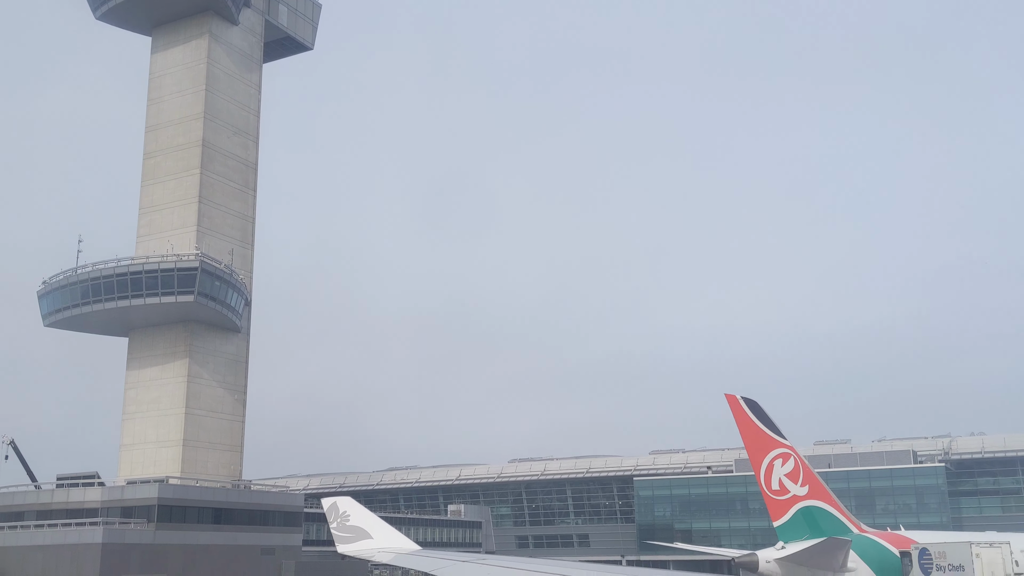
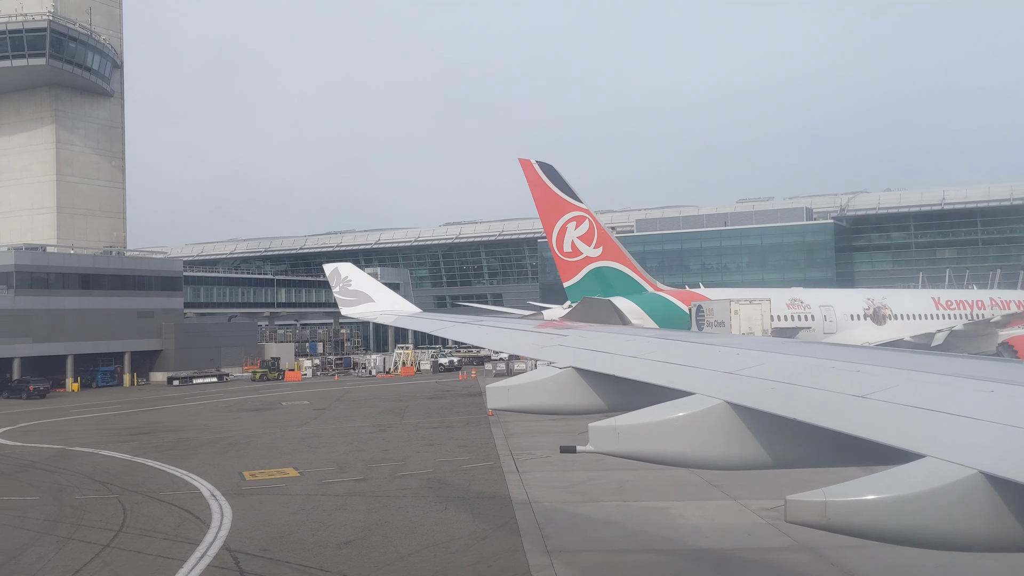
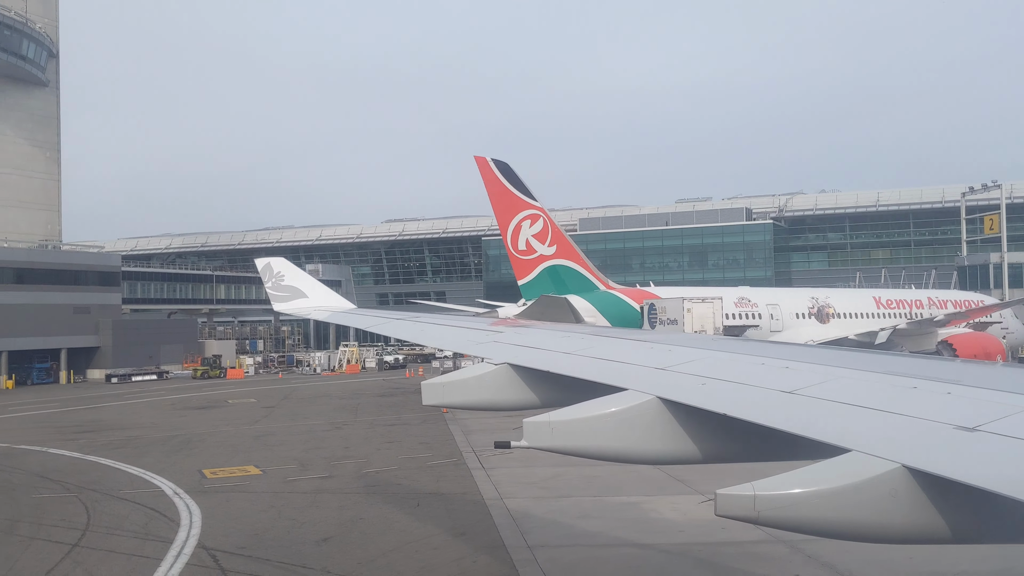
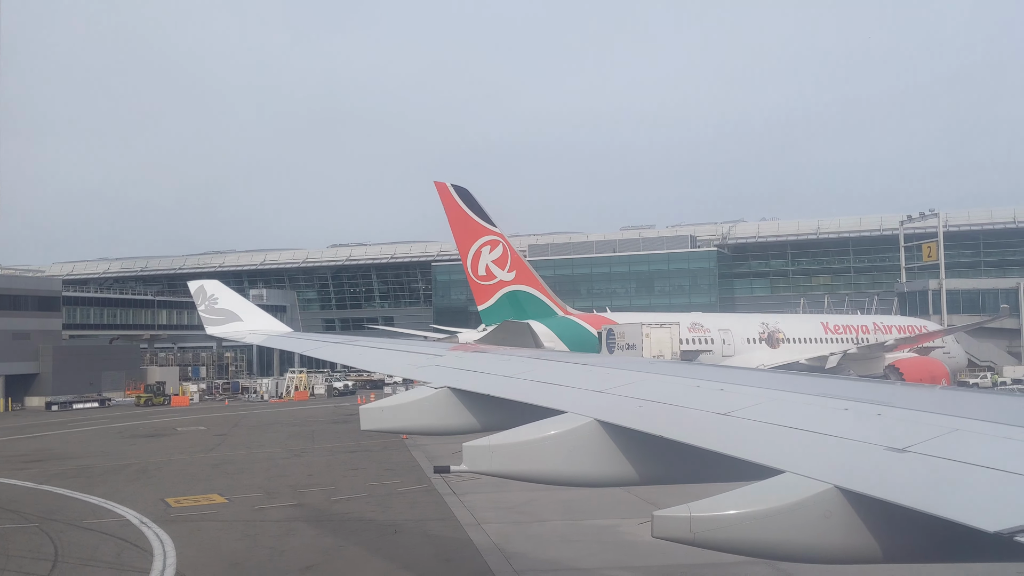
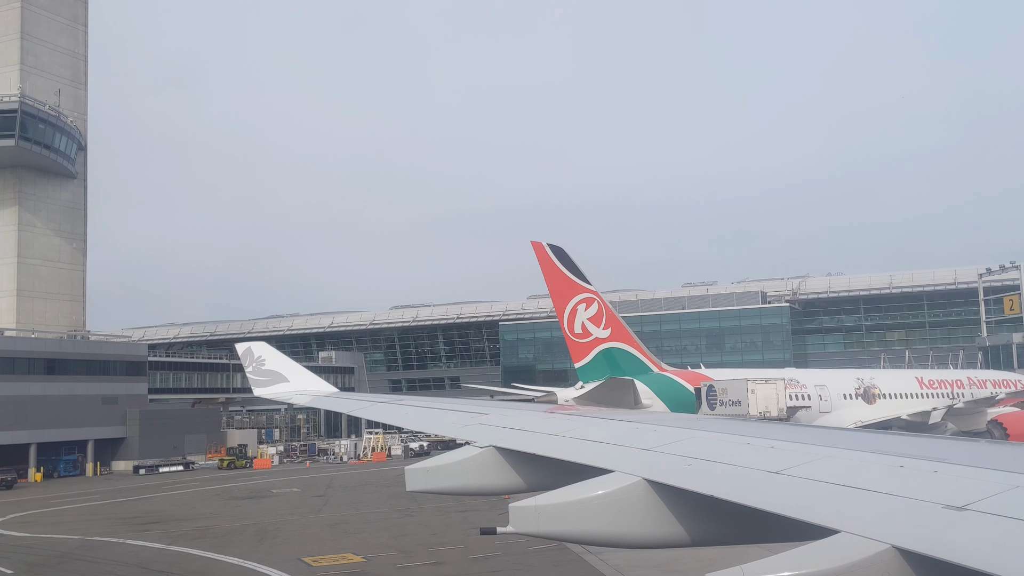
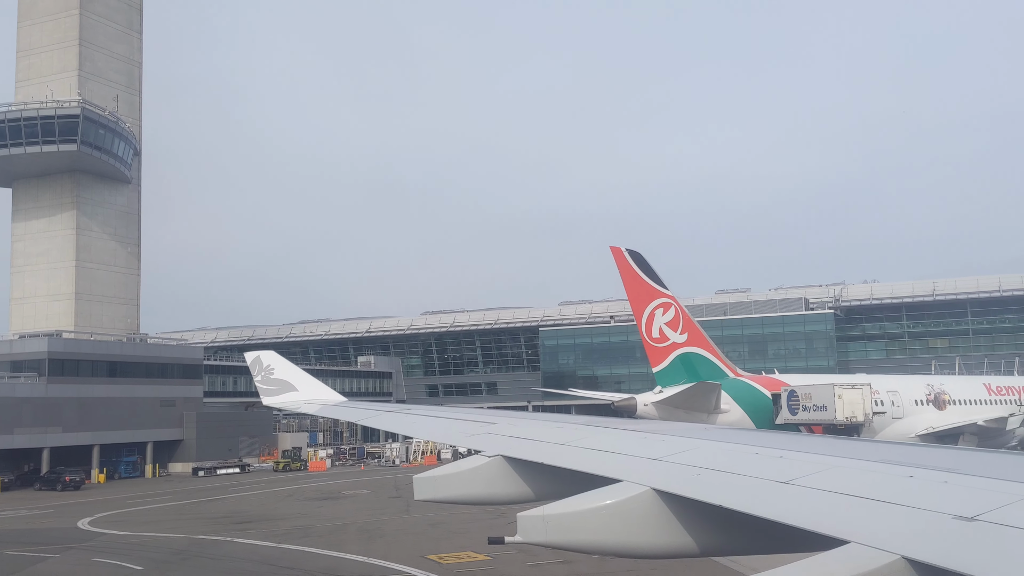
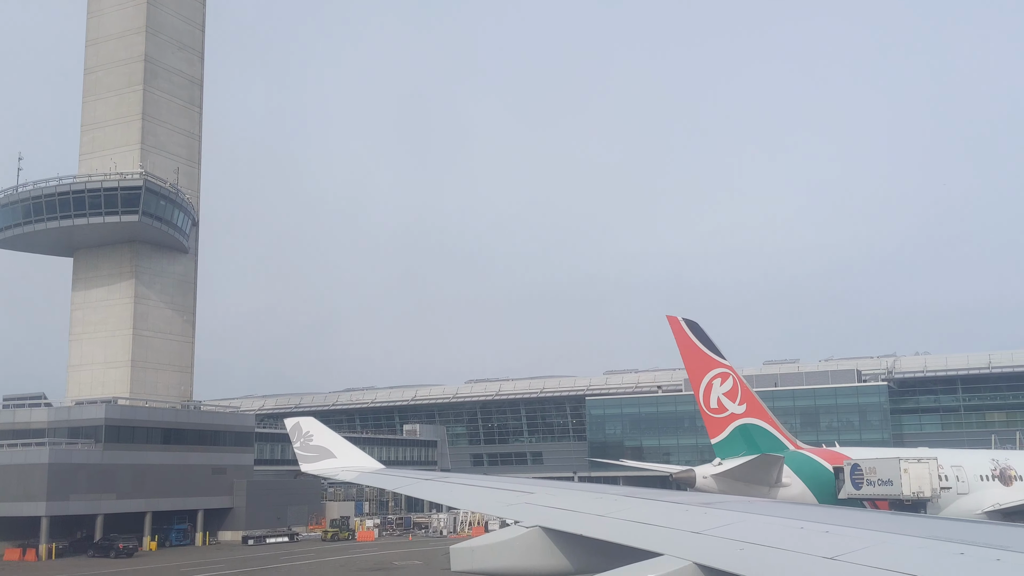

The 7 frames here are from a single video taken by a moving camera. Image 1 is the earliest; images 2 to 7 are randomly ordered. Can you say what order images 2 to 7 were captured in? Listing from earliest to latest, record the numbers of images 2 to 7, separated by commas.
7, 6, 5, 4, 3, 2
